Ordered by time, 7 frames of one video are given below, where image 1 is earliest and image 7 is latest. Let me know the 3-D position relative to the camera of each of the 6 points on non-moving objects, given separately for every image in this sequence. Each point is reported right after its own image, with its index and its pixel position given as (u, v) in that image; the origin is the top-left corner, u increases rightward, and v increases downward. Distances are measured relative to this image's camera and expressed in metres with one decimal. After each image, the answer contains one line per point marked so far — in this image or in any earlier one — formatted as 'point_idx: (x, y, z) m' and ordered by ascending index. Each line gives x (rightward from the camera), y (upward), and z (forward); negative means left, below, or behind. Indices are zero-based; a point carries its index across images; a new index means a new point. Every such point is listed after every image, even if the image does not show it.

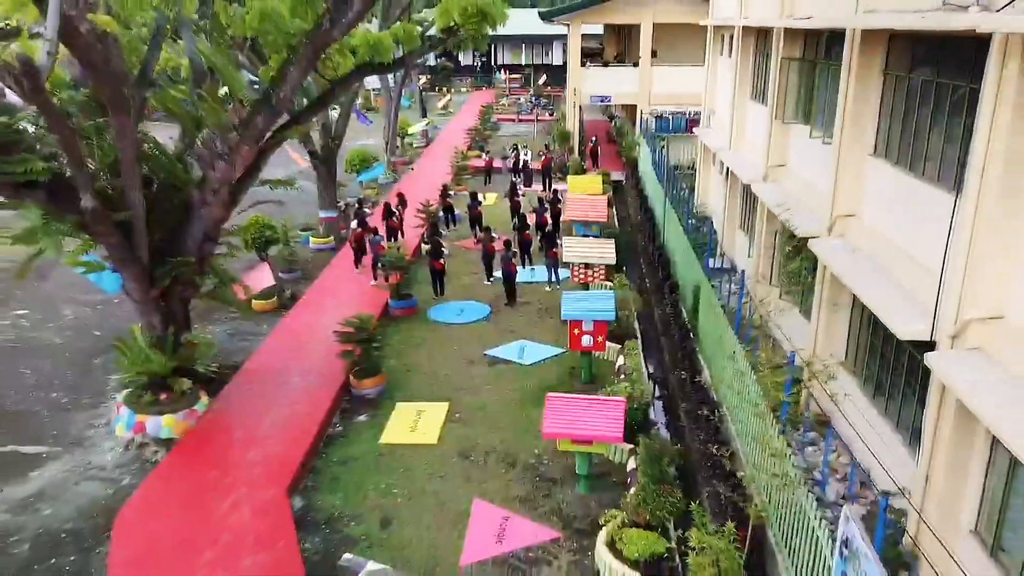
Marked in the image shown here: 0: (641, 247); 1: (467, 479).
0: (+3.6, +1.2, +18.0) m
1: (-0.6, -2.6, +8.8) m
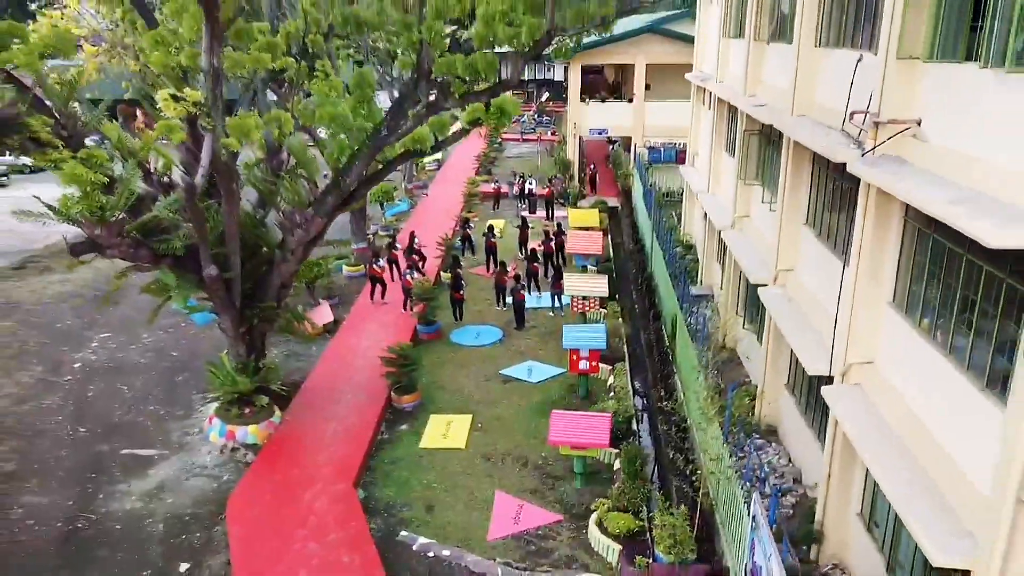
0: (+3.9, +0.6, +20.5) m
1: (-0.4, -3.3, +11.3) m
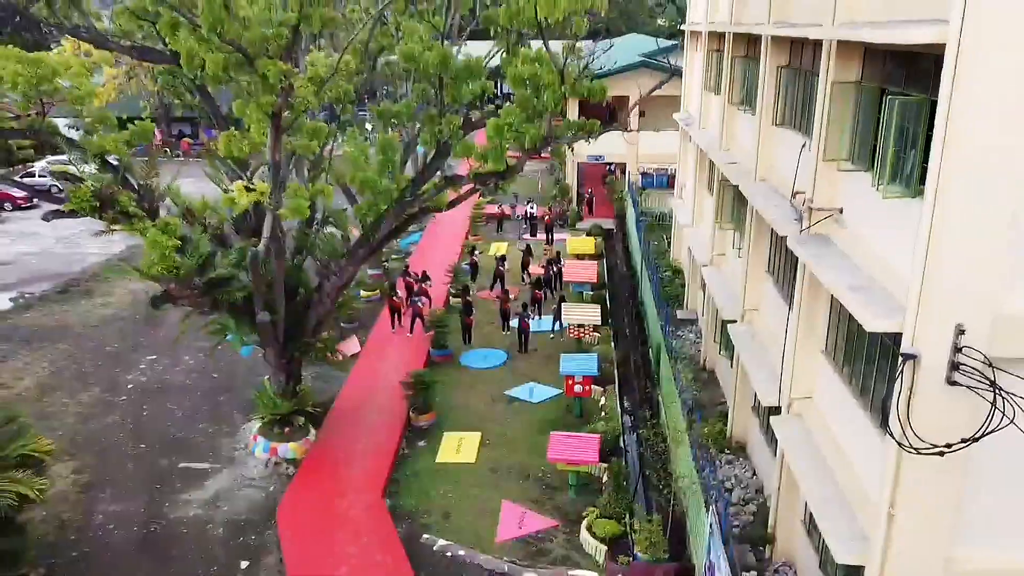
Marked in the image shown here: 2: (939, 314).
0: (+3.9, -0.2, +22.4) m
1: (-0.3, -4.1, +13.2) m
2: (+4.3, -0.3, +6.5) m
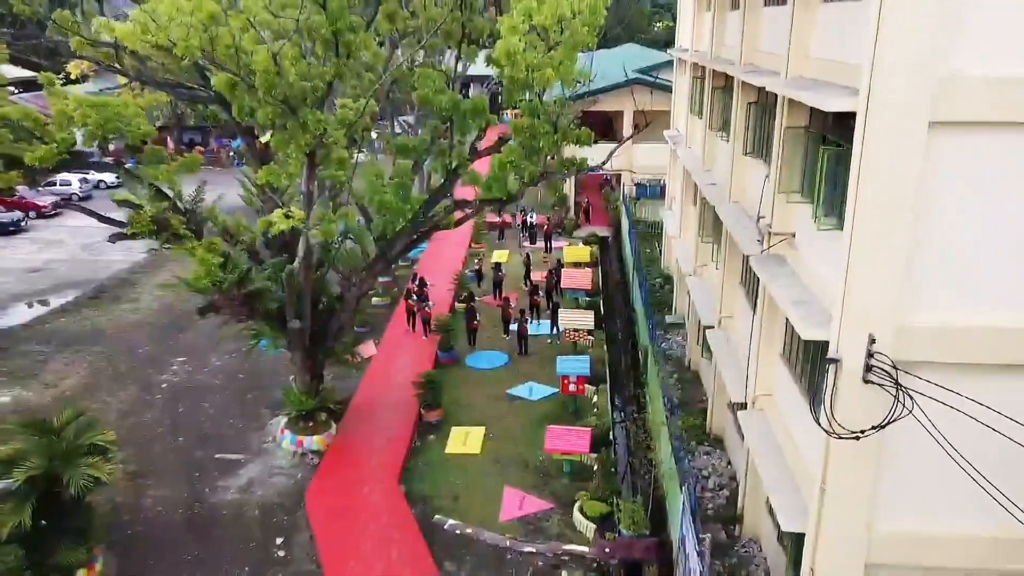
0: (+4.0, -0.4, +24.1) m
1: (-0.3, -4.3, +14.9) m
2: (+4.4, -0.5, +8.1) m
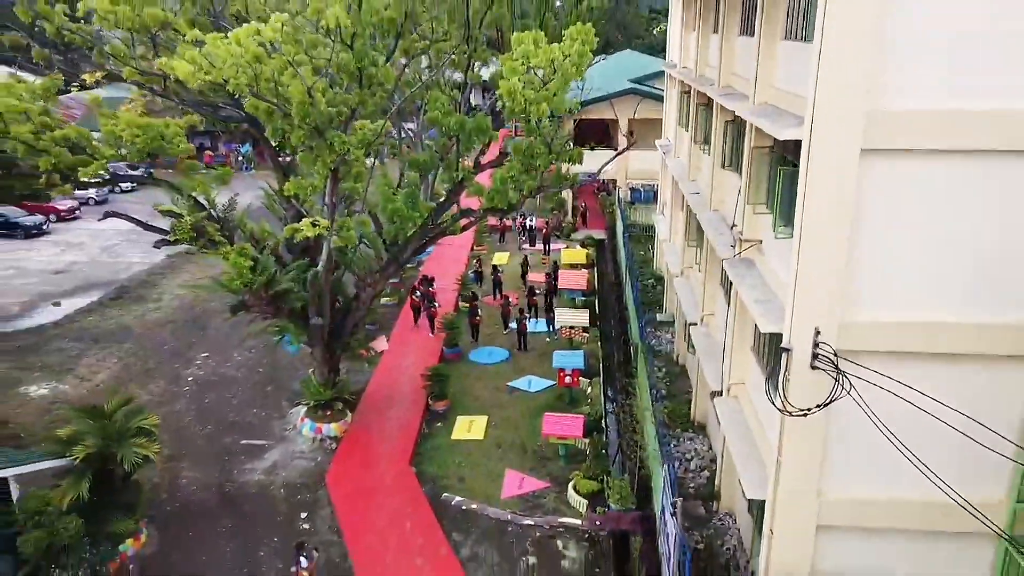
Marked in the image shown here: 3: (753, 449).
0: (+4.0, -0.5, +25.5) m
1: (-0.3, -4.3, +16.4) m
2: (+4.4, -0.5, +9.6) m
3: (+4.5, -3.0, +11.9) m
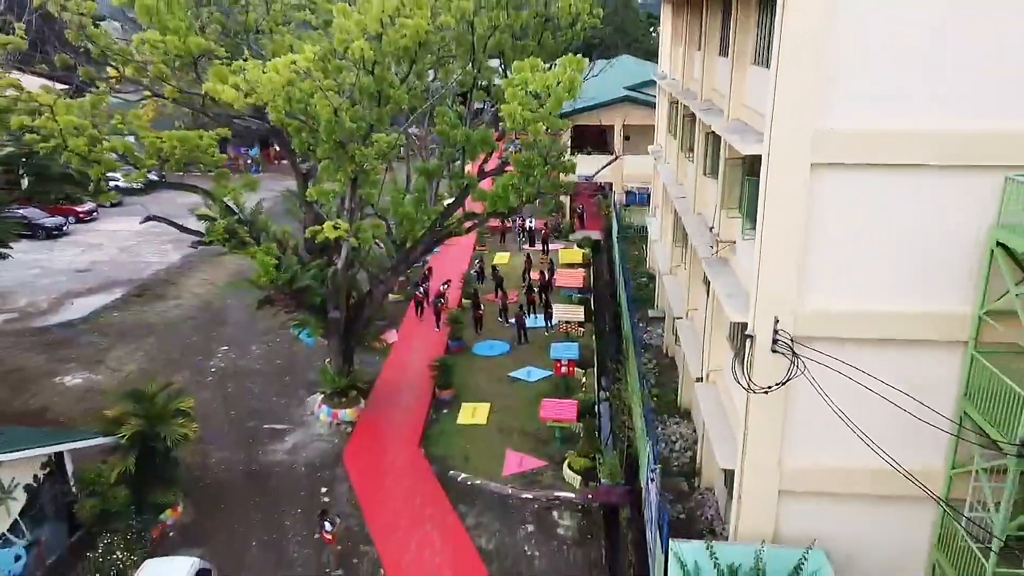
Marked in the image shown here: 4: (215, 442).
0: (+4.0, -0.4, +27.0) m
1: (-0.3, -4.3, +17.9) m
2: (+4.4, -0.4, +11.1) m
3: (+4.5, -2.9, +13.4) m
4: (-8.3, -4.3, +17.9) m
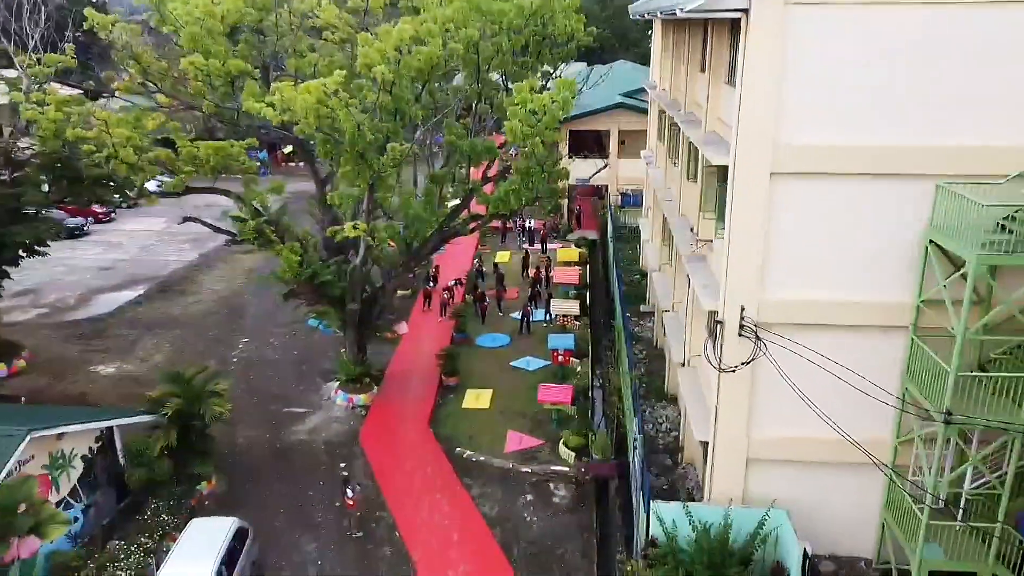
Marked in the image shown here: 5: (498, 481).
0: (+4.0, -0.2, +28.7) m
1: (-0.2, -4.1, +19.5) m
2: (+4.4, -0.3, +12.8) m
3: (+4.5, -2.8, +15.1) m
4: (-8.3, -4.2, +19.6) m
5: (-0.4, -5.2, +17.1) m
